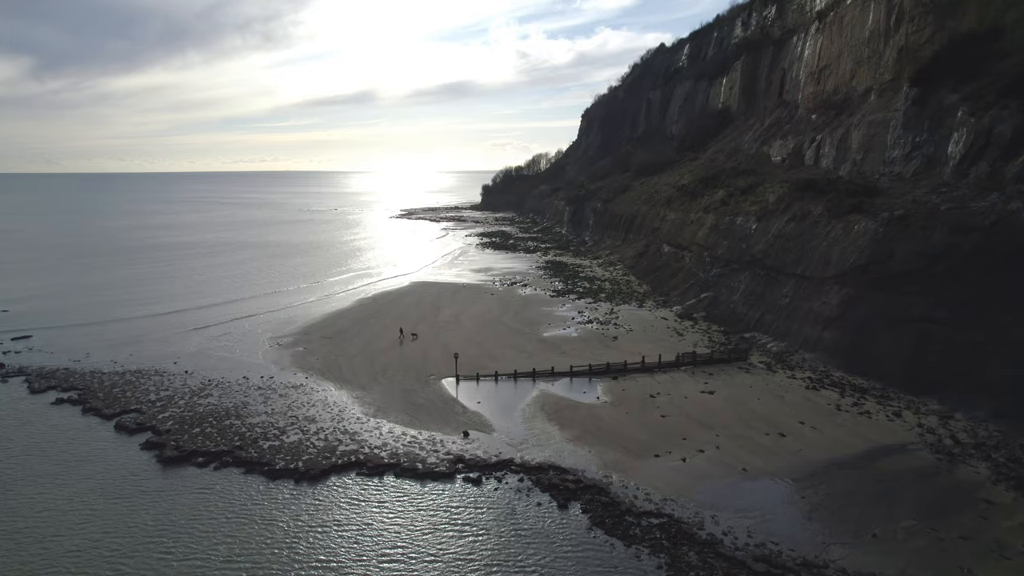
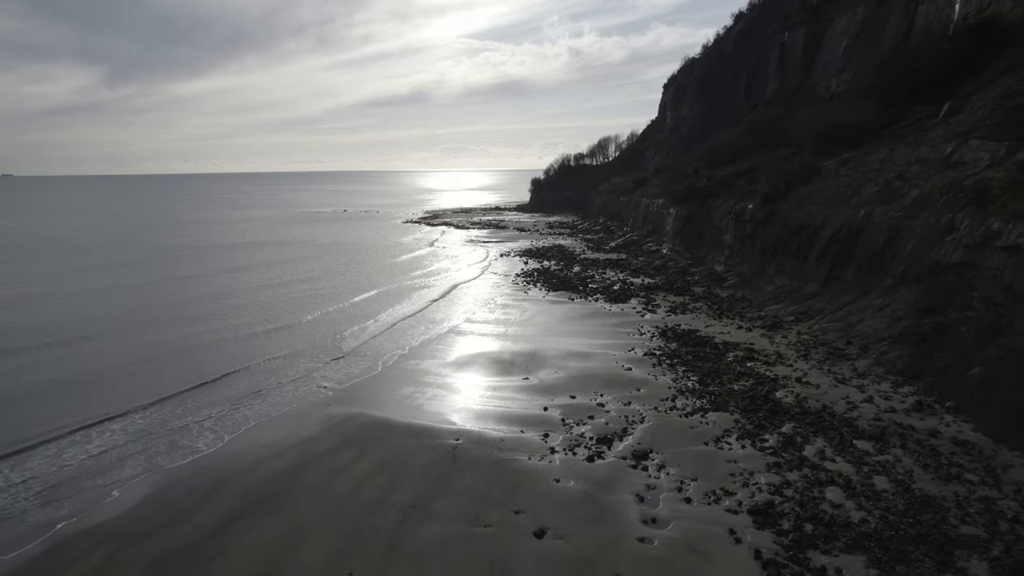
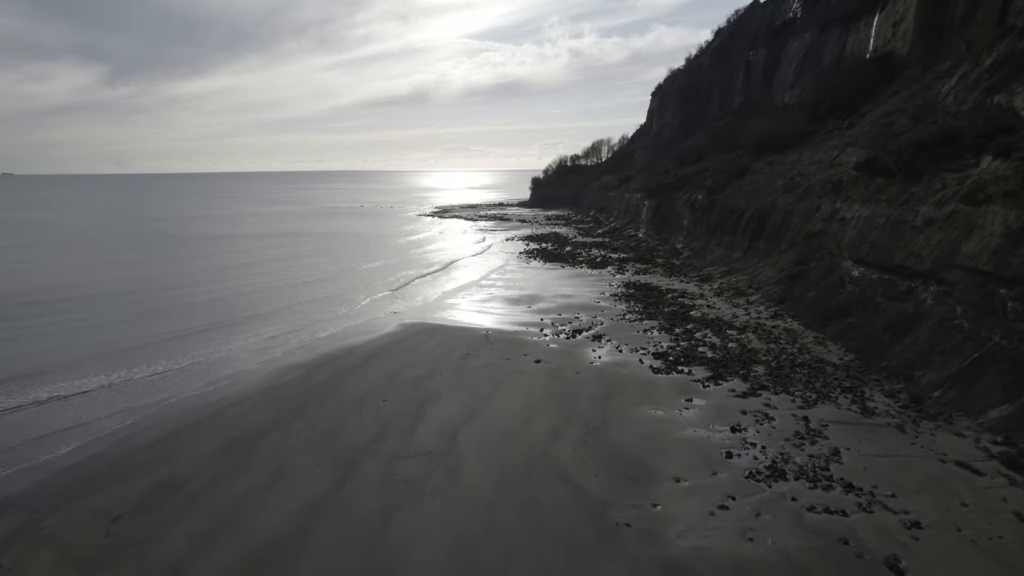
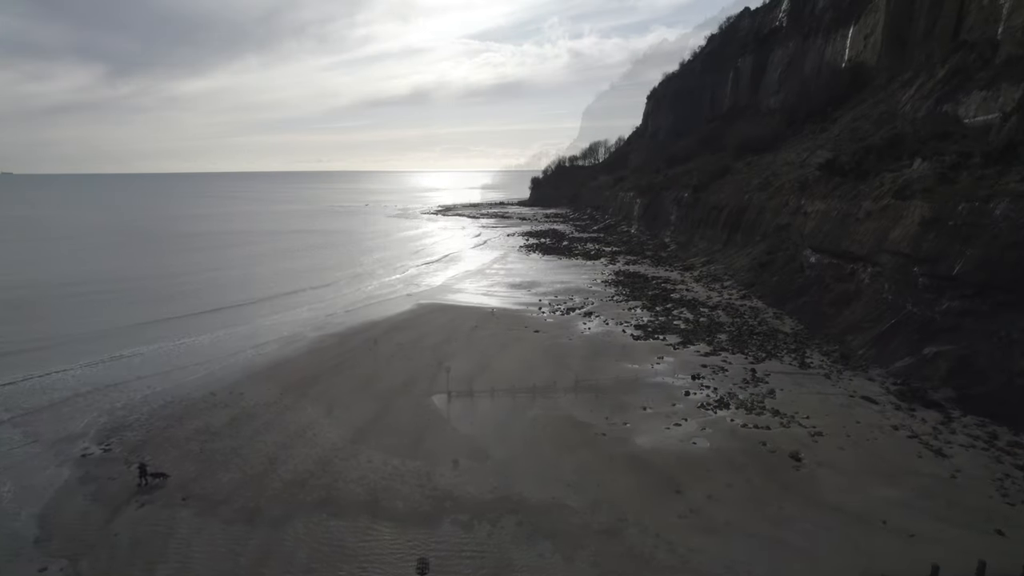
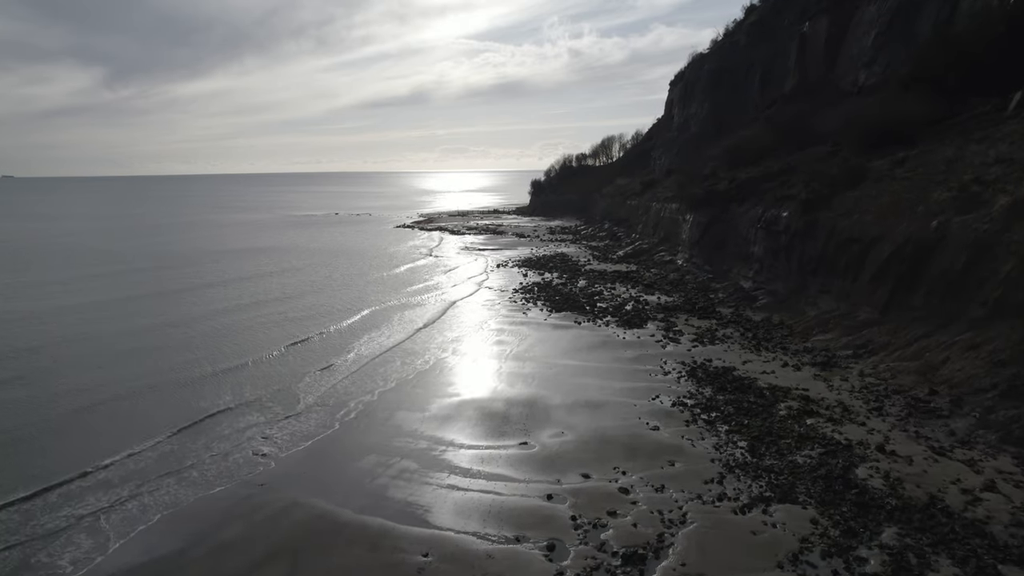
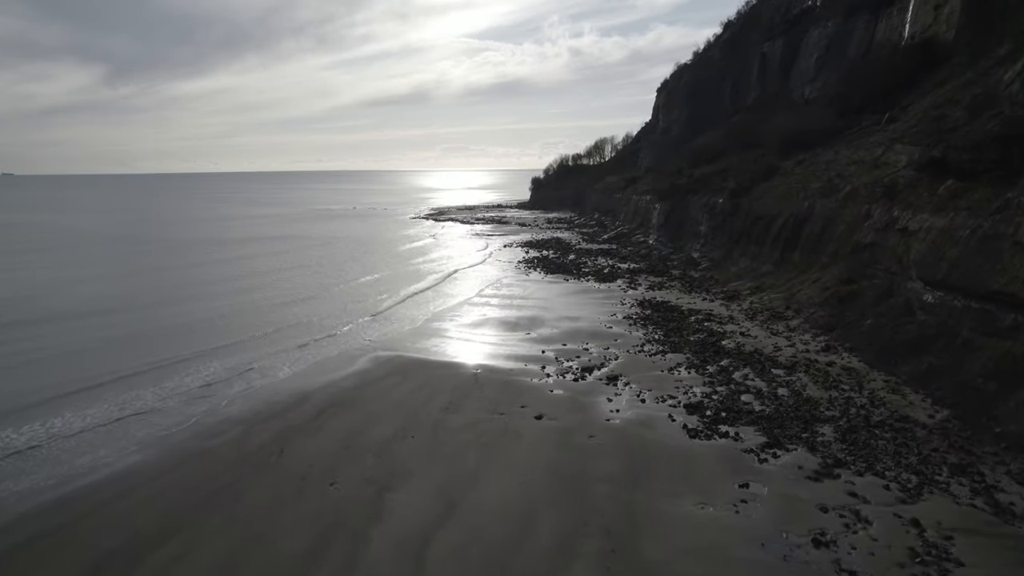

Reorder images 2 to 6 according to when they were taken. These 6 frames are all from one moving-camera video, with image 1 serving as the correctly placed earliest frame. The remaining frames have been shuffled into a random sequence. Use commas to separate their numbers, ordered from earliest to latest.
4, 3, 6, 2, 5
